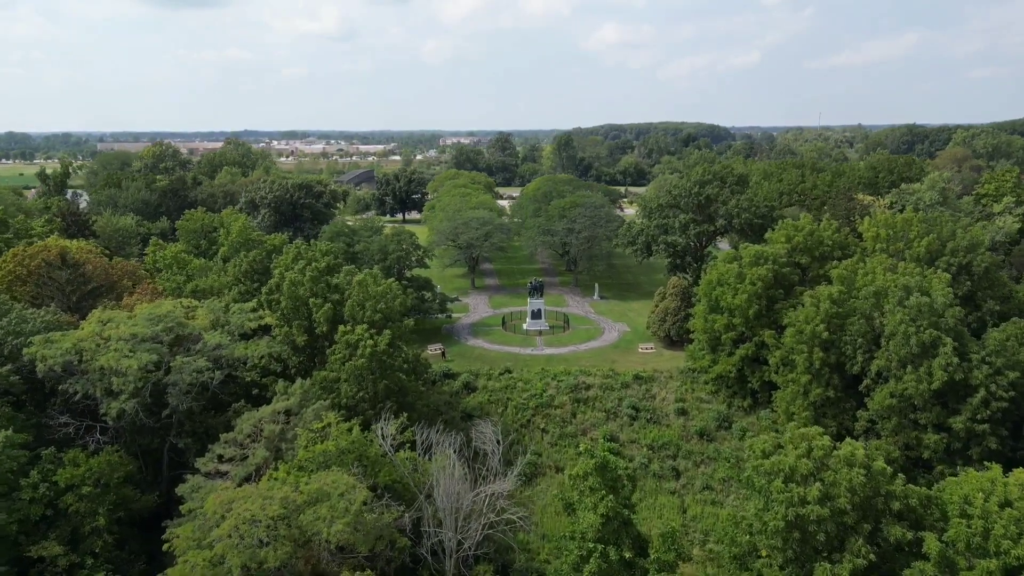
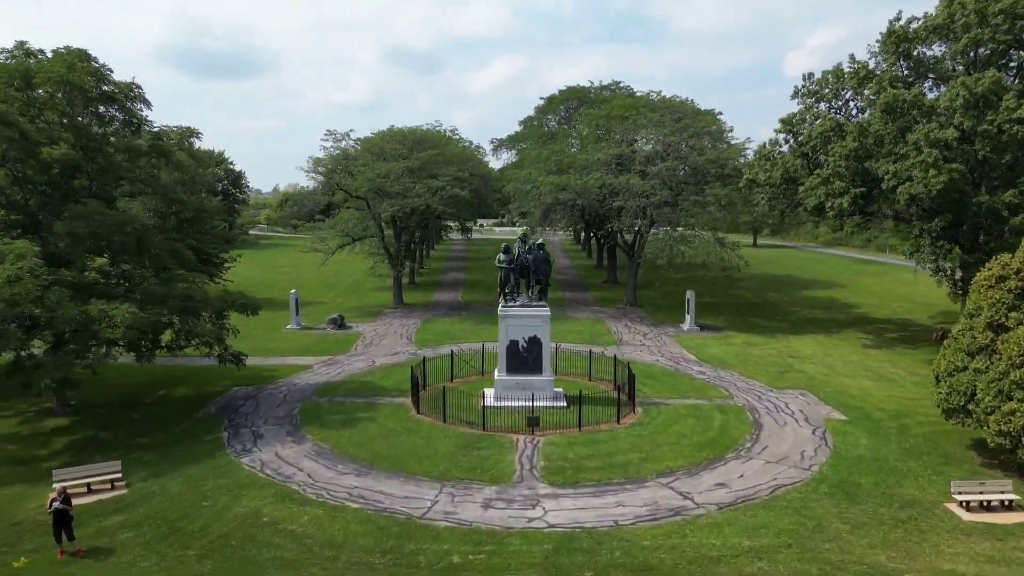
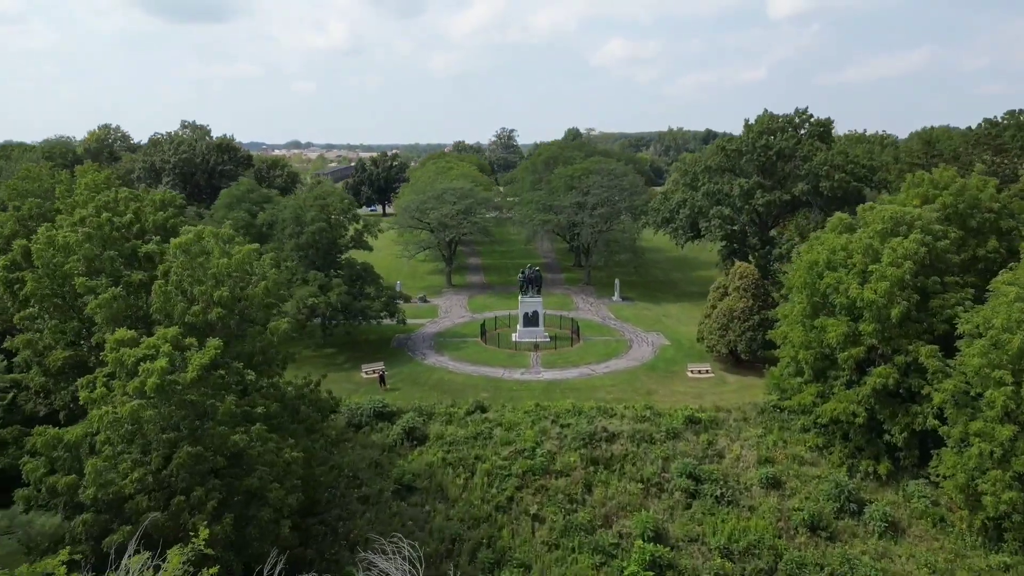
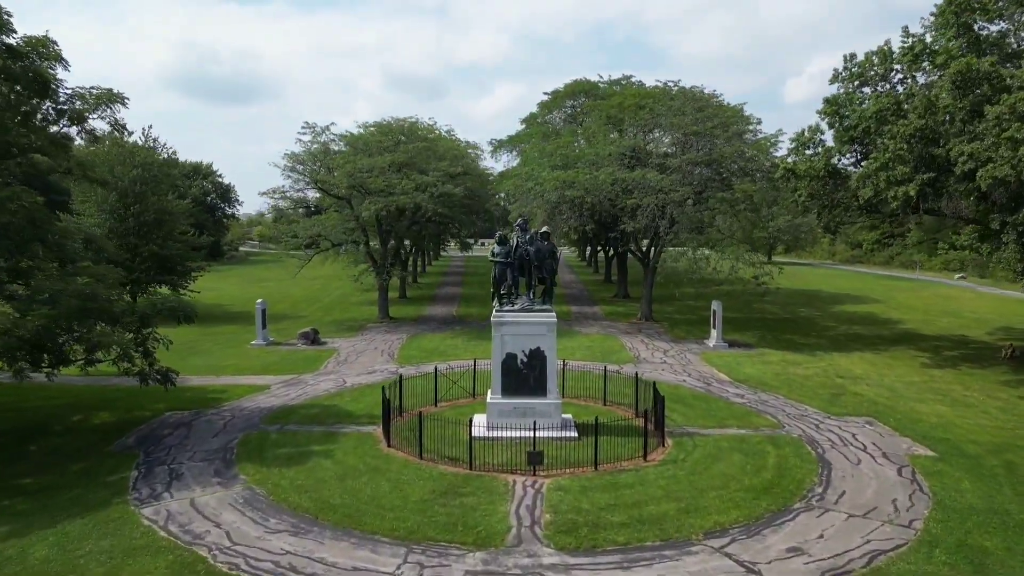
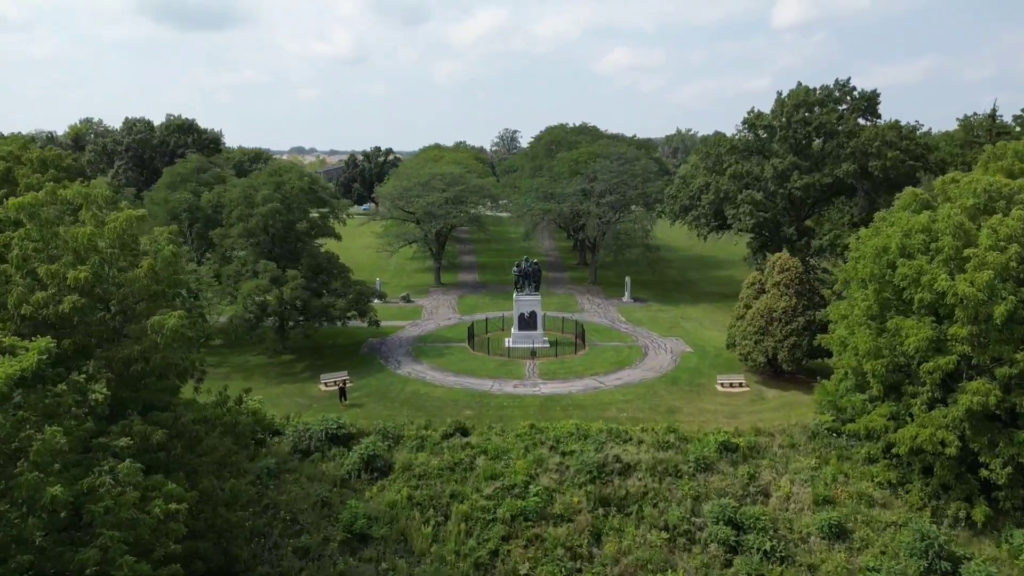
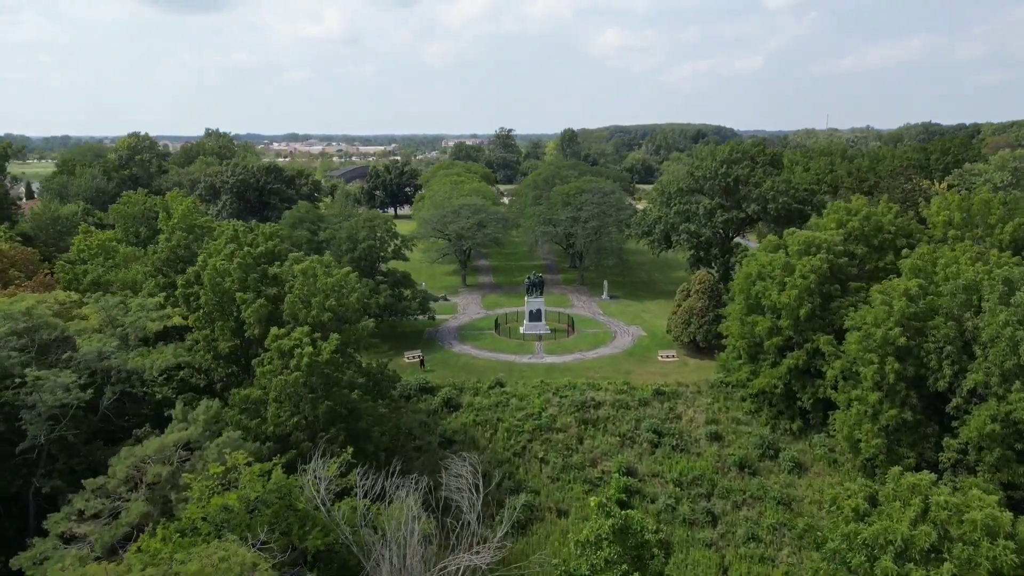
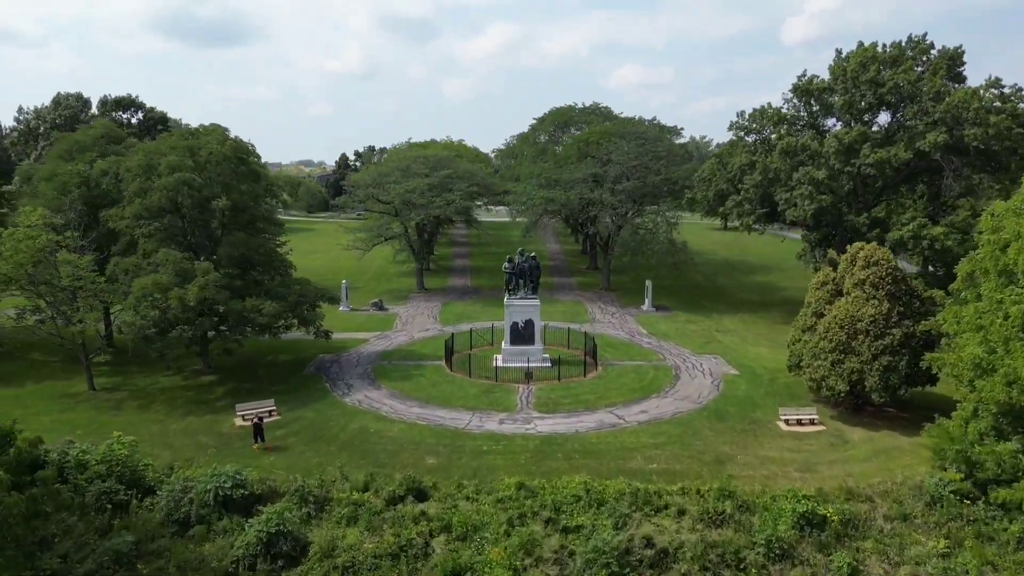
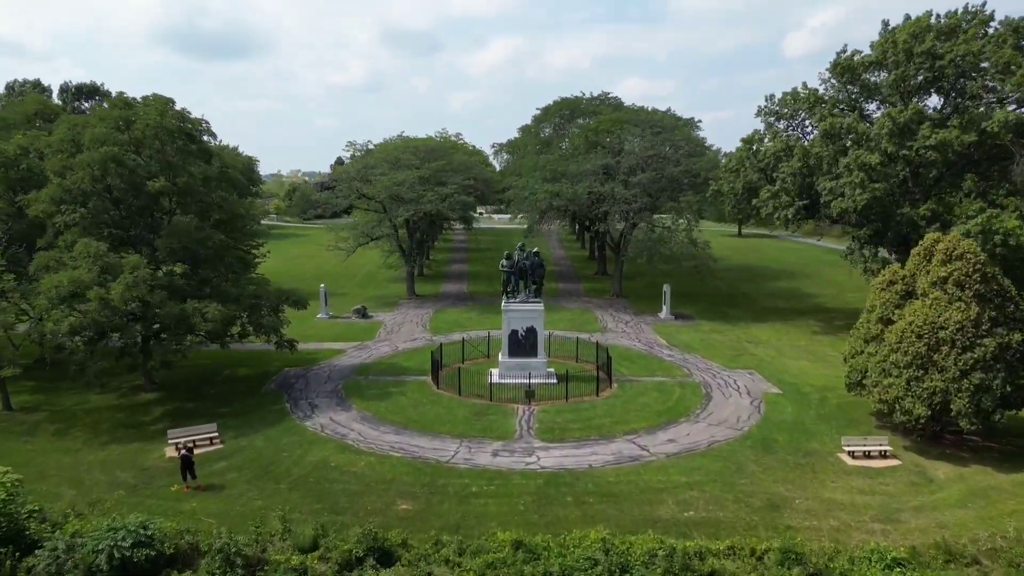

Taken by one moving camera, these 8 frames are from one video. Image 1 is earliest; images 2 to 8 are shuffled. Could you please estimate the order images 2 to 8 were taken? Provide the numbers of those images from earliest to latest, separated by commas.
6, 3, 5, 7, 8, 2, 4
